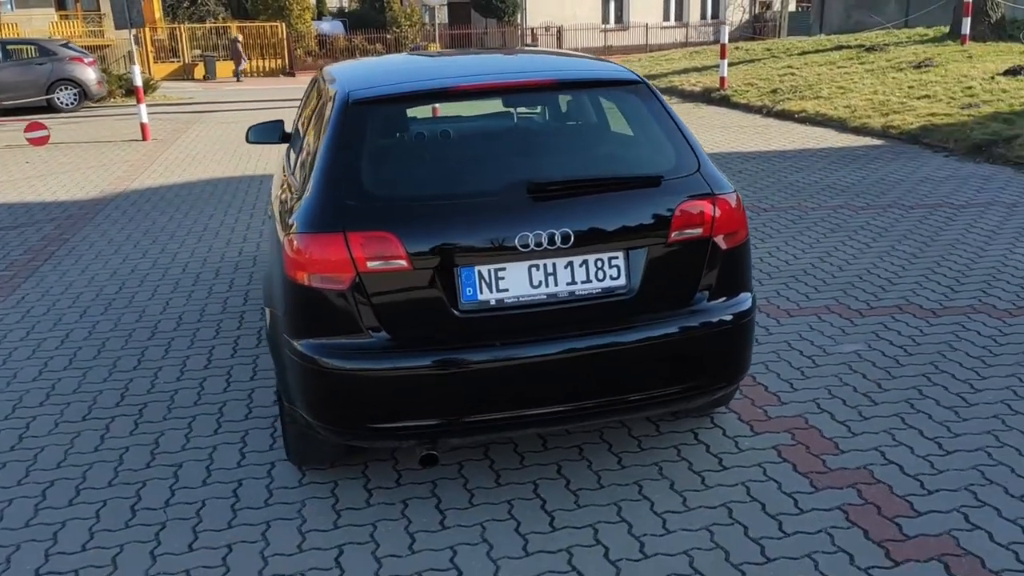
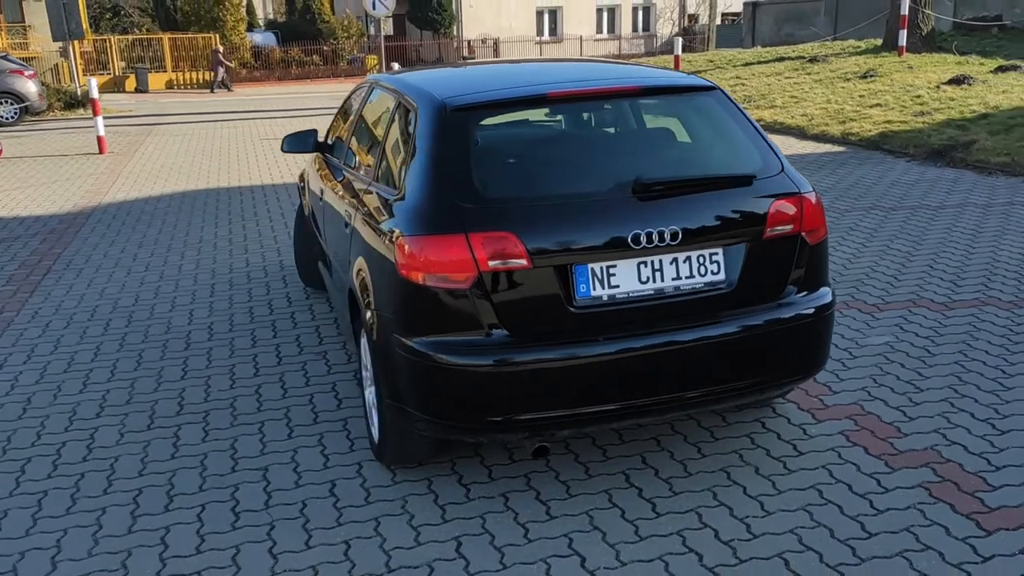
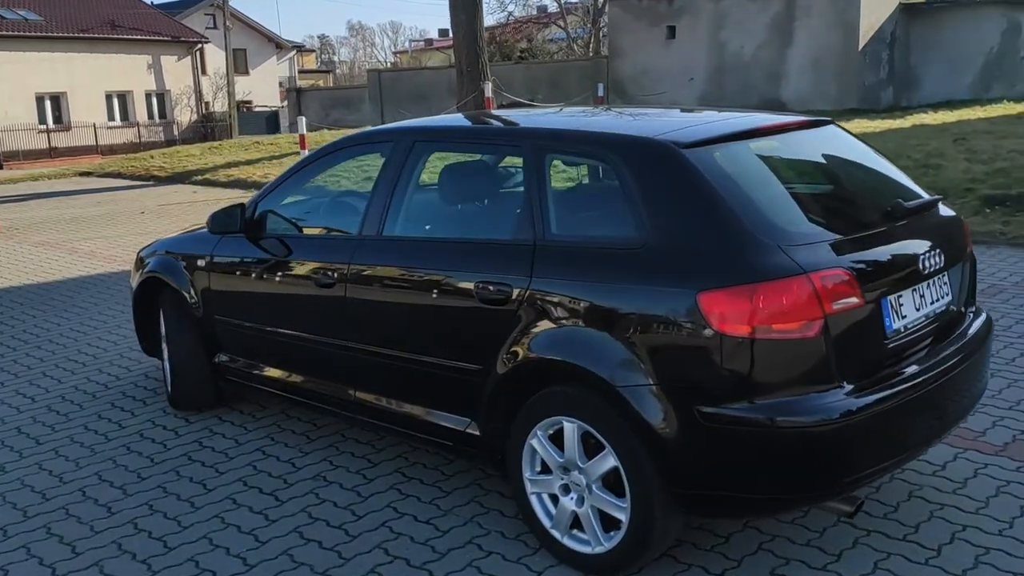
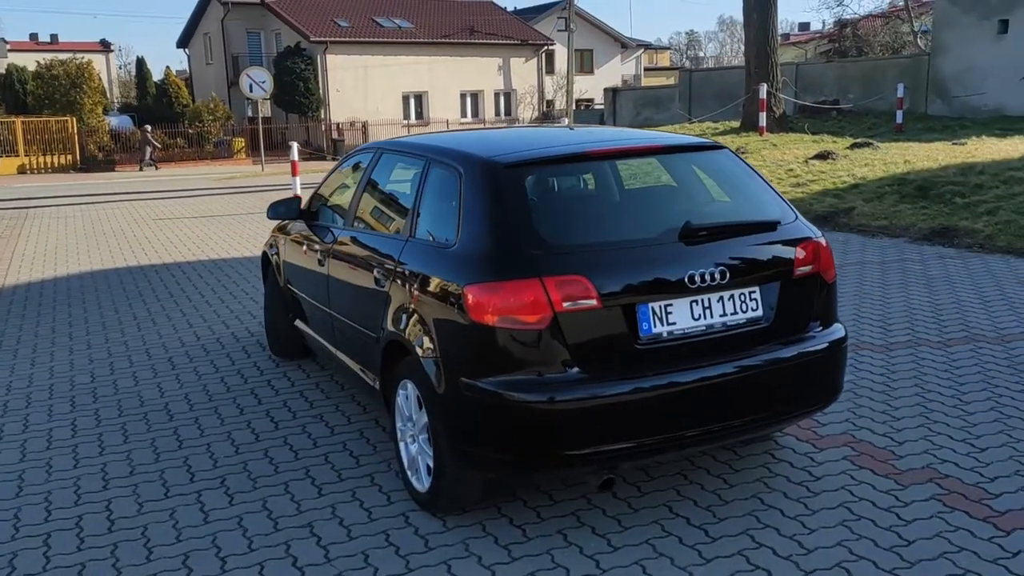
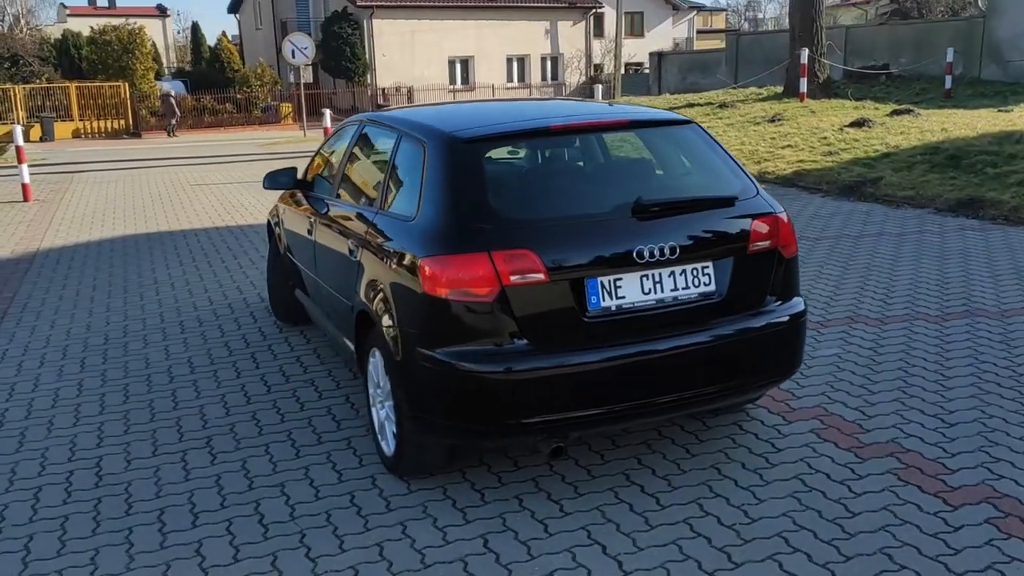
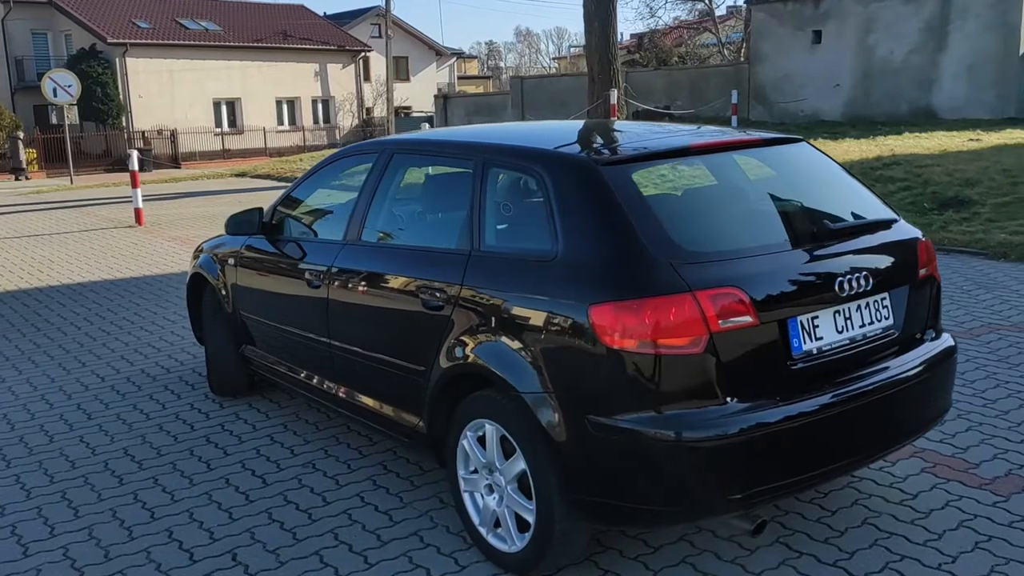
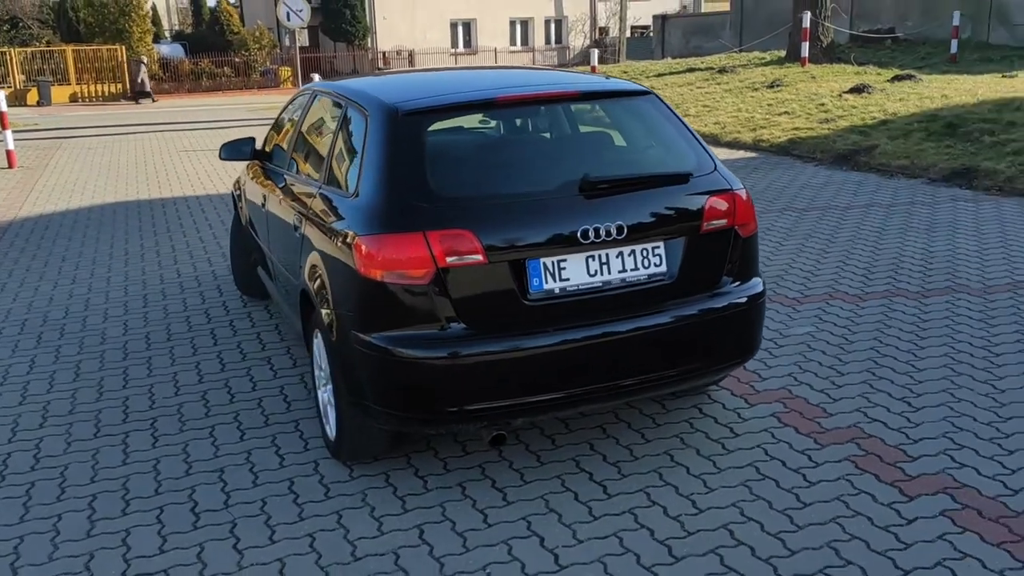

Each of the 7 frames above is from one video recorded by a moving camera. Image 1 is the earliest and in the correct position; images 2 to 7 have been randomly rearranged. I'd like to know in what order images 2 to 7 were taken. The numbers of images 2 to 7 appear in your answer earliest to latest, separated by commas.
2, 7, 5, 4, 6, 3
